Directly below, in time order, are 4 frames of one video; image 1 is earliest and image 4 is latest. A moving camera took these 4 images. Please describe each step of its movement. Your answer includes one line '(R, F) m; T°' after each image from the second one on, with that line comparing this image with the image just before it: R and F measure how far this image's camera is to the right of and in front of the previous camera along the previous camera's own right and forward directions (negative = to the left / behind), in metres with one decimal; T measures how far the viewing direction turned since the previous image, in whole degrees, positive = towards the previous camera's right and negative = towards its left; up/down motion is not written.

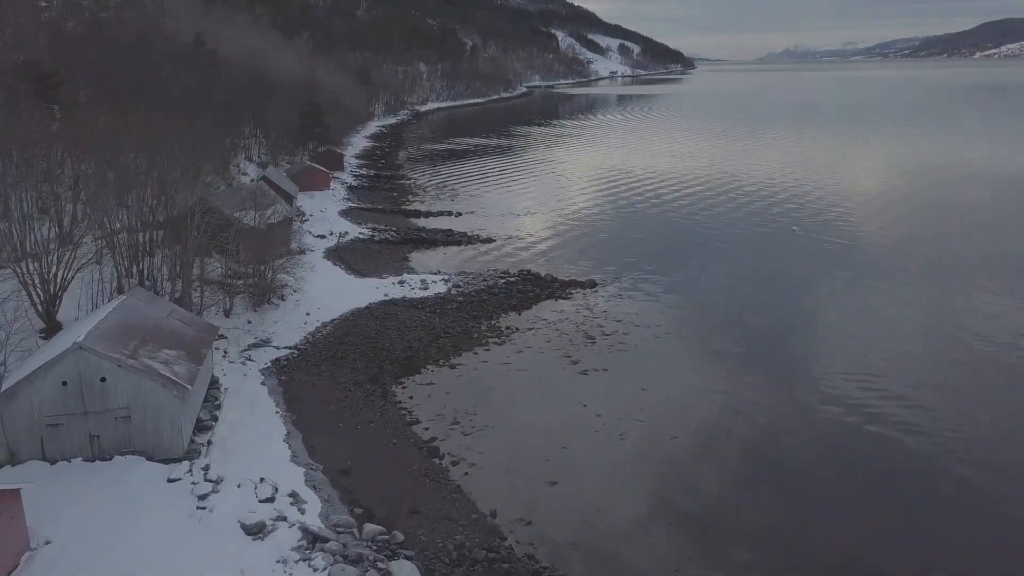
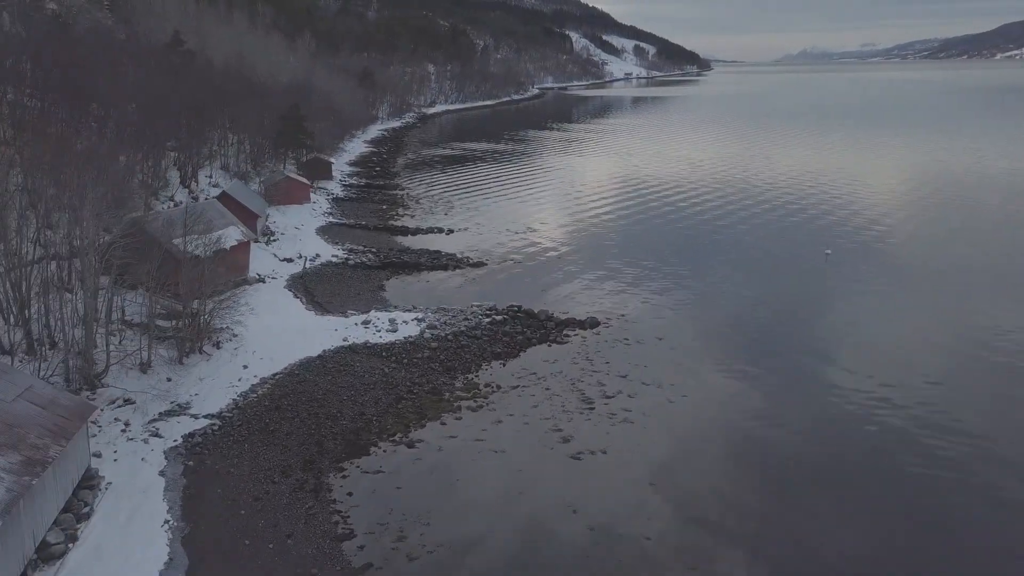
(+0.7, +3.7) m; -1°
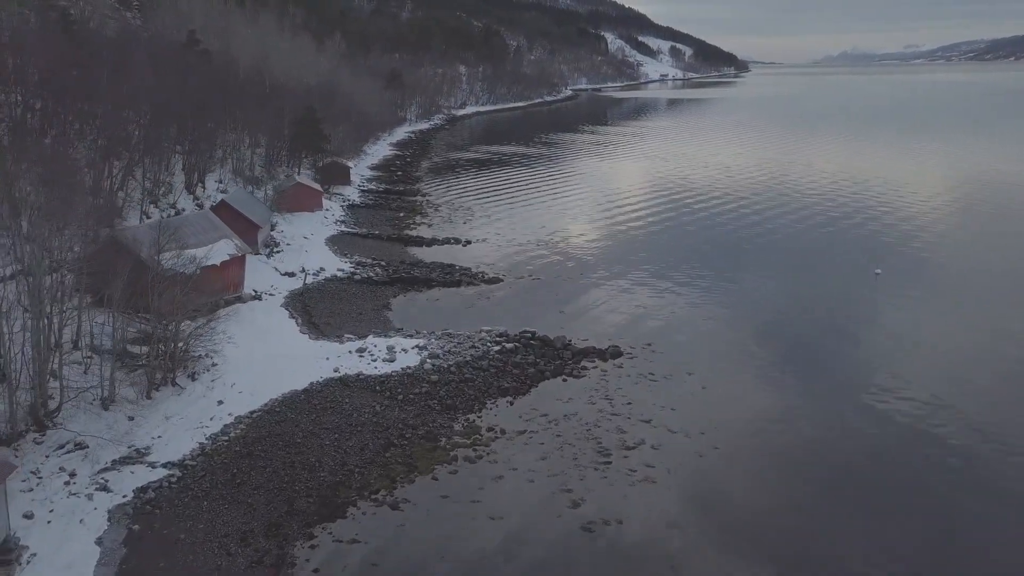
(+0.4, +2.0) m; -2°
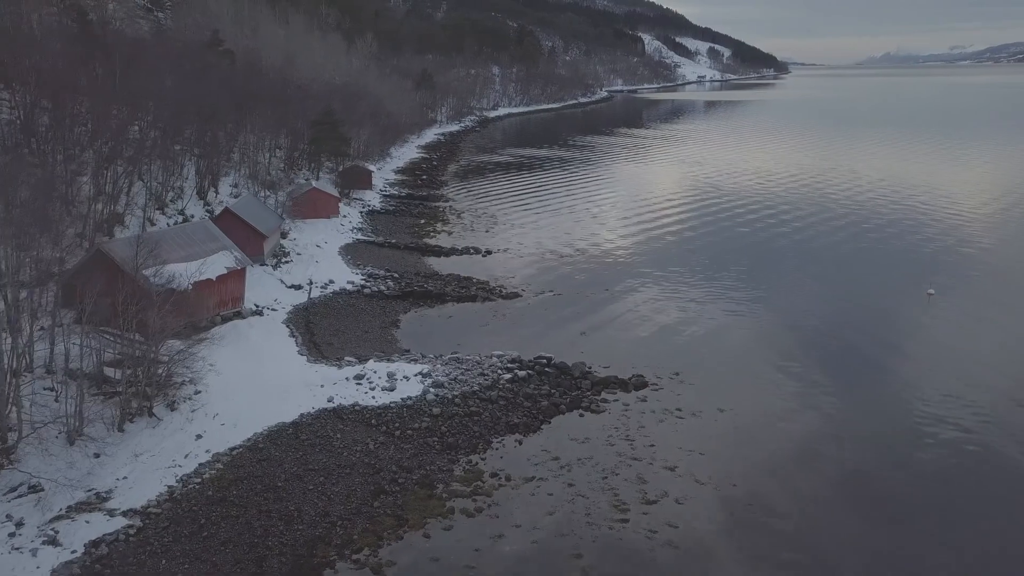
(+0.4, +1.6) m; -2°
